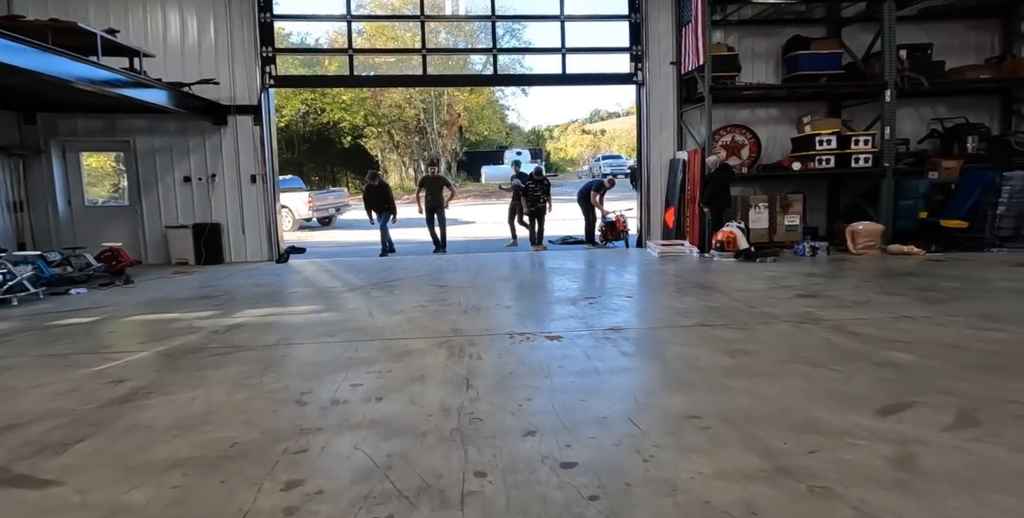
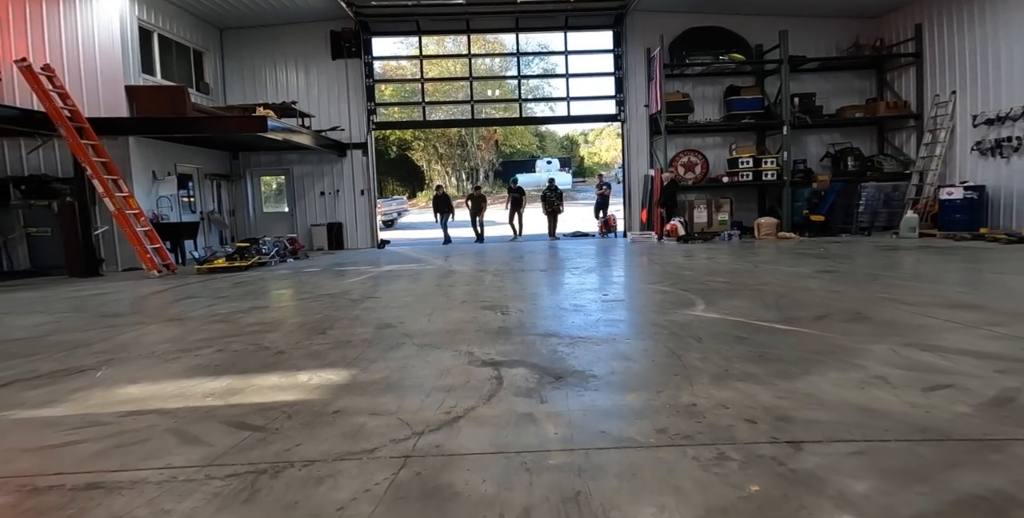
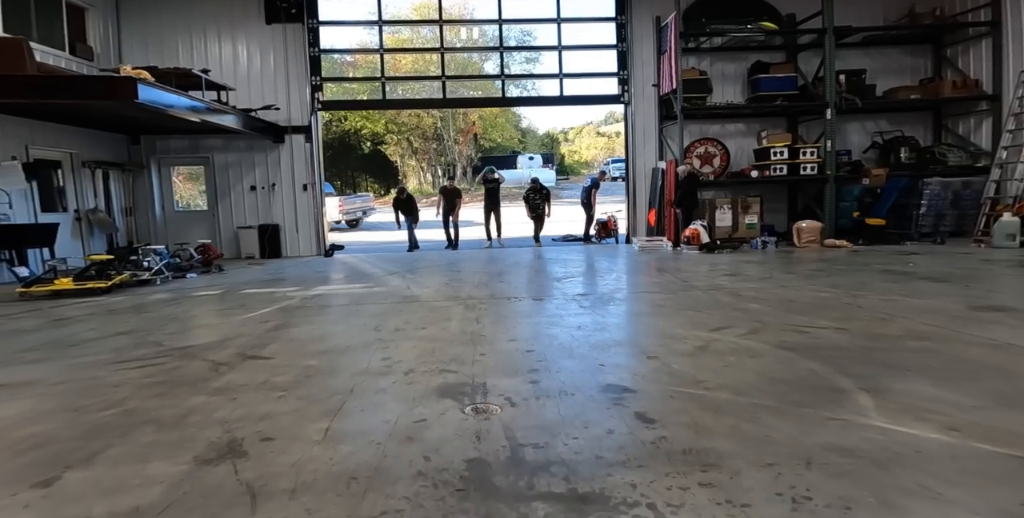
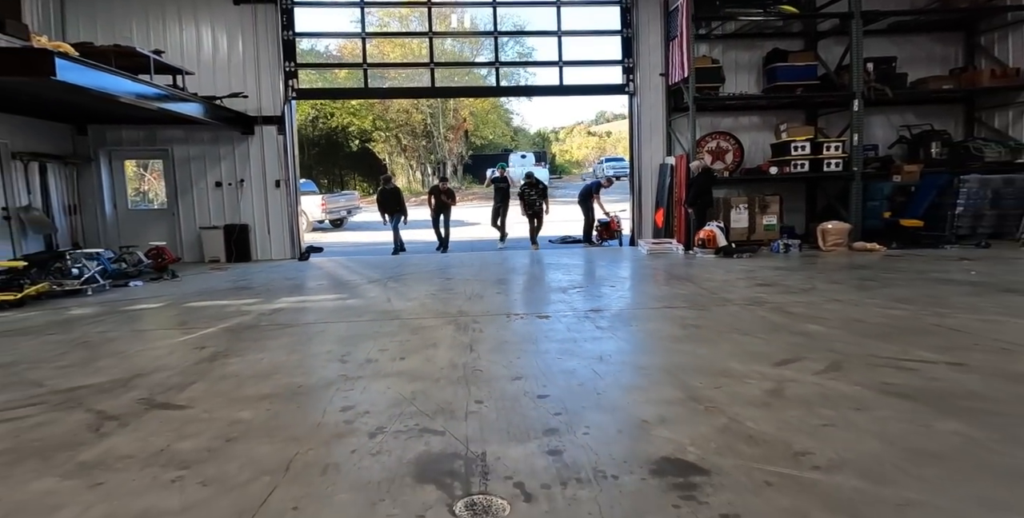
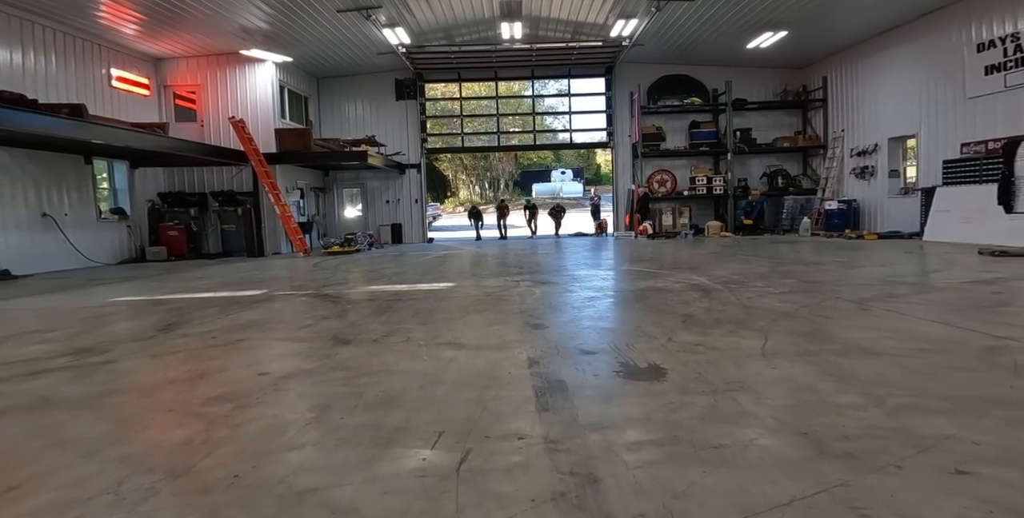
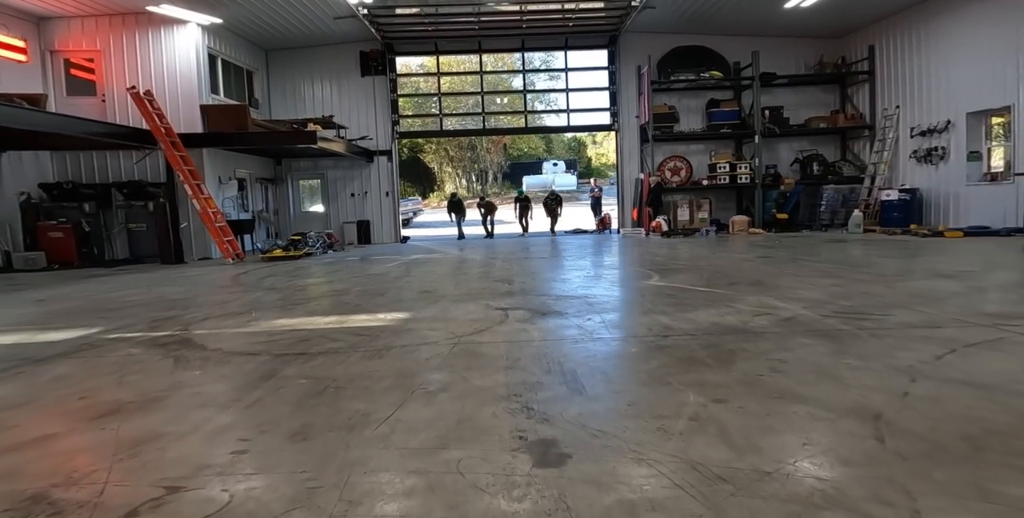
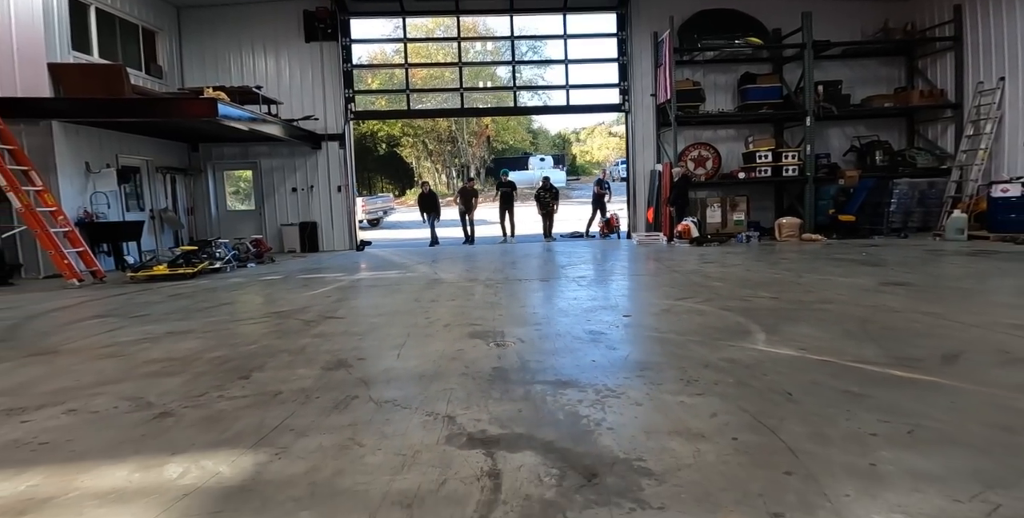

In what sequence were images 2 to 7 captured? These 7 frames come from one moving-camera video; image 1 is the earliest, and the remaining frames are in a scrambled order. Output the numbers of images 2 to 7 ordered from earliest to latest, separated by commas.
4, 3, 7, 2, 6, 5
